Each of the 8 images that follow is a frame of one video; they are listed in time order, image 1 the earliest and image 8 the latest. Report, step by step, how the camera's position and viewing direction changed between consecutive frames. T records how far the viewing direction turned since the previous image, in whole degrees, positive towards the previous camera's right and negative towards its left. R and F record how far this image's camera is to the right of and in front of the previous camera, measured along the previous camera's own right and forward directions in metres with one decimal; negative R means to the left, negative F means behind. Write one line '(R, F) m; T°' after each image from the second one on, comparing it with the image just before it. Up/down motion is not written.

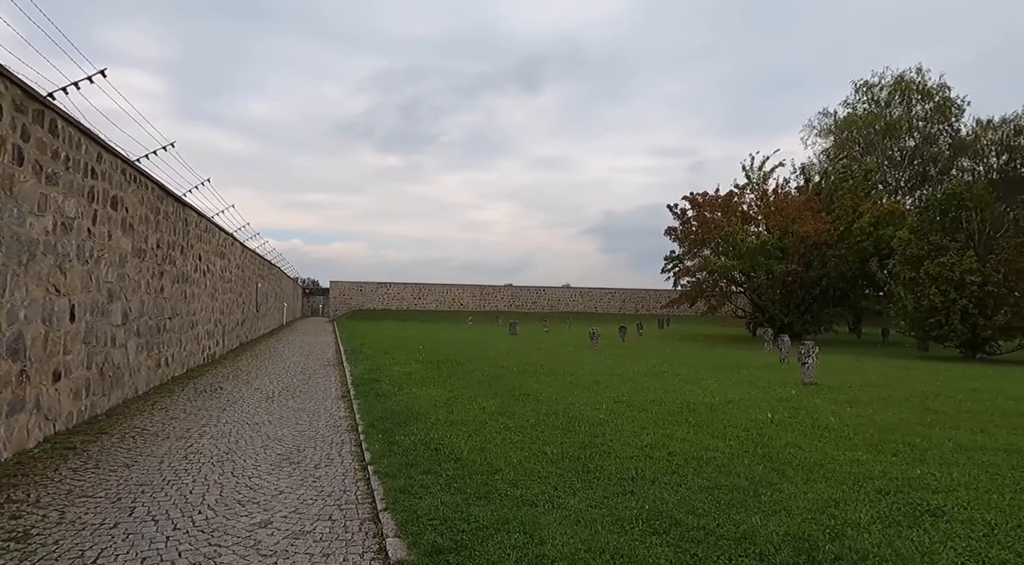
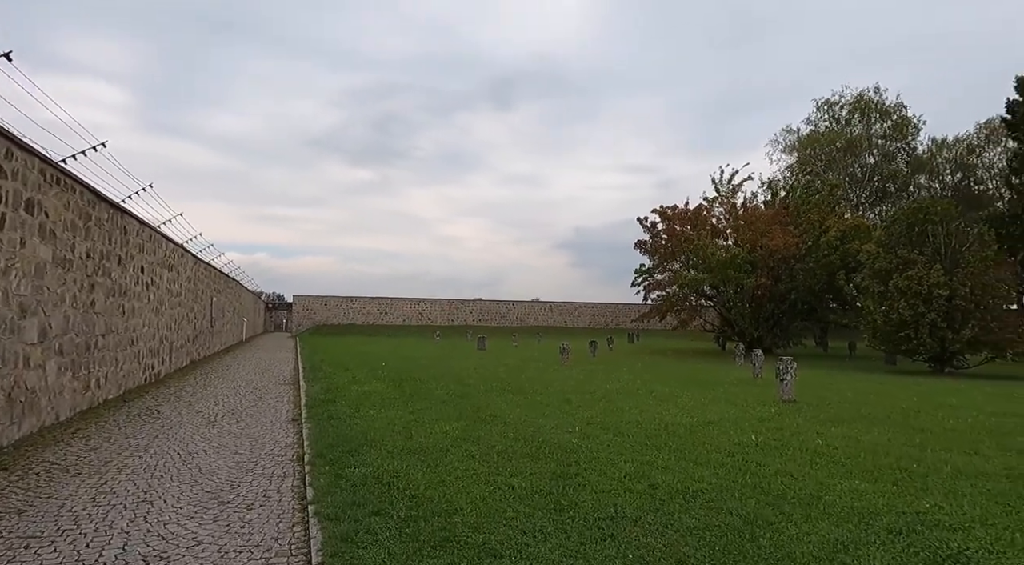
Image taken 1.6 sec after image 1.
(+0.1, +0.6) m; +3°
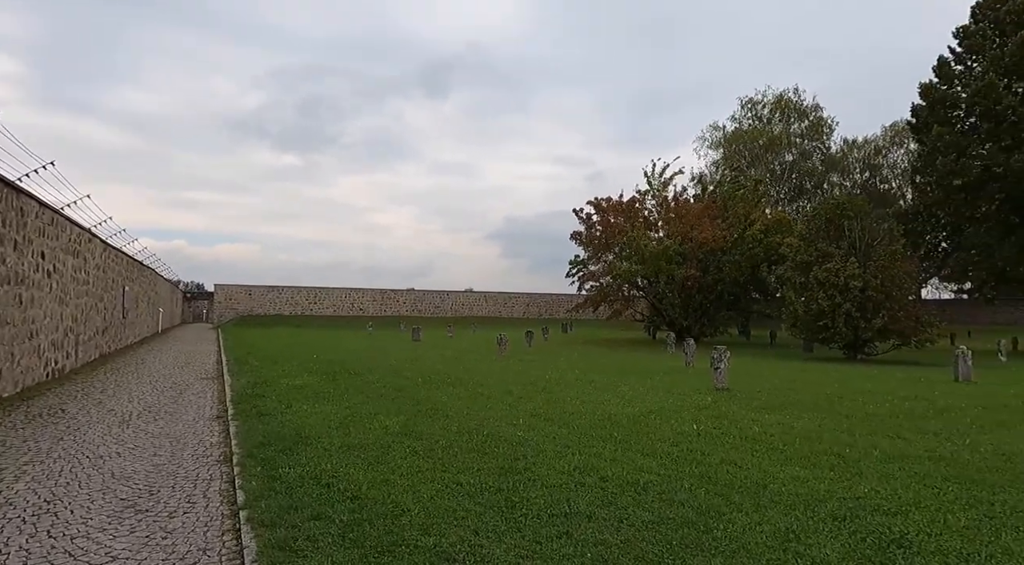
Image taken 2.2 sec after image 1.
(-0.1, +0.2) m; +6°
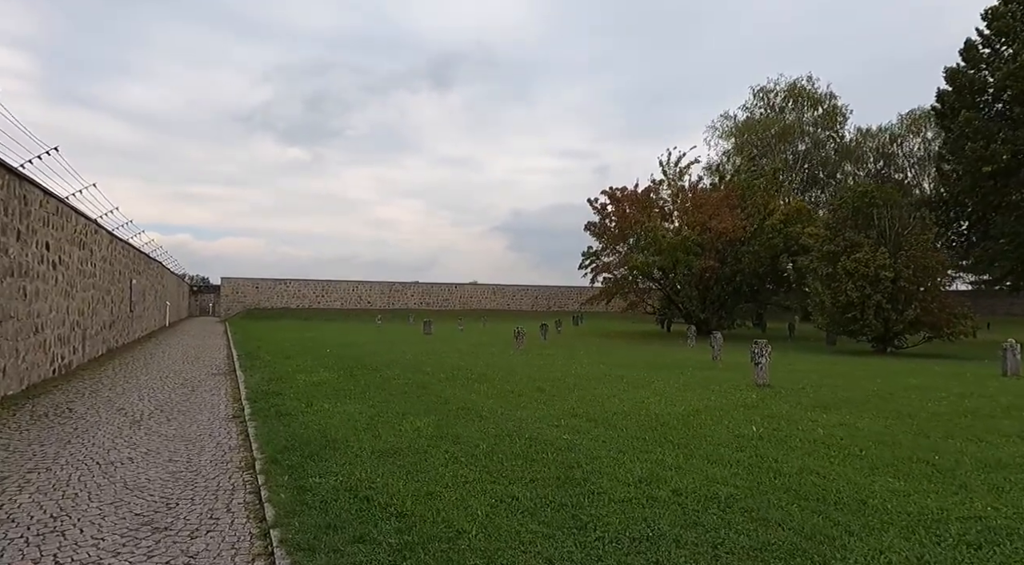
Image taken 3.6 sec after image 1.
(-0.4, +0.6) m; 0°
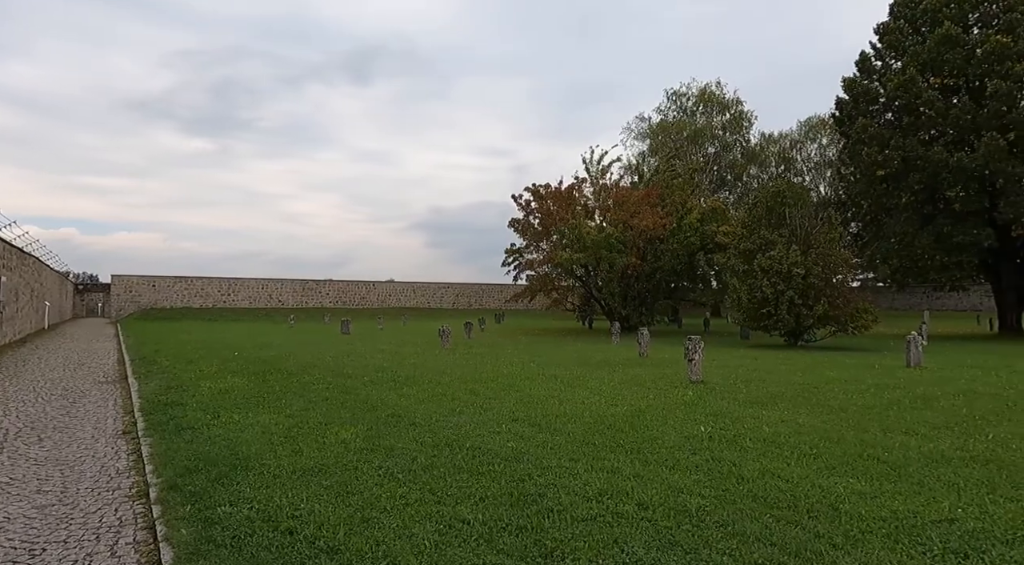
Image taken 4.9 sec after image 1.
(-0.2, +0.5) m; +8°
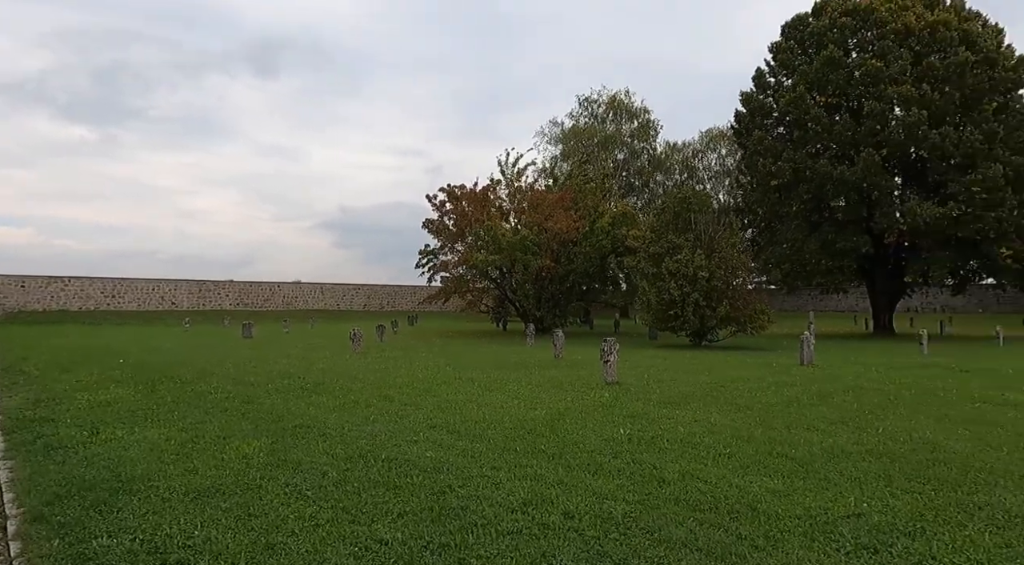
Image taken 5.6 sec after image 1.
(-0.1, +0.2) m; +8°
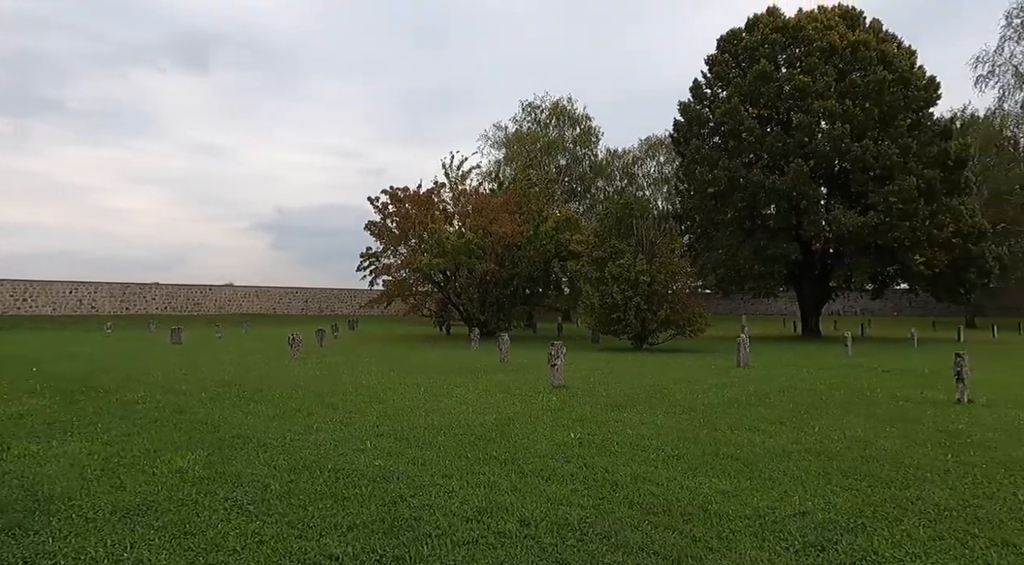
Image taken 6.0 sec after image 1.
(-0.1, +0.1) m; +5°
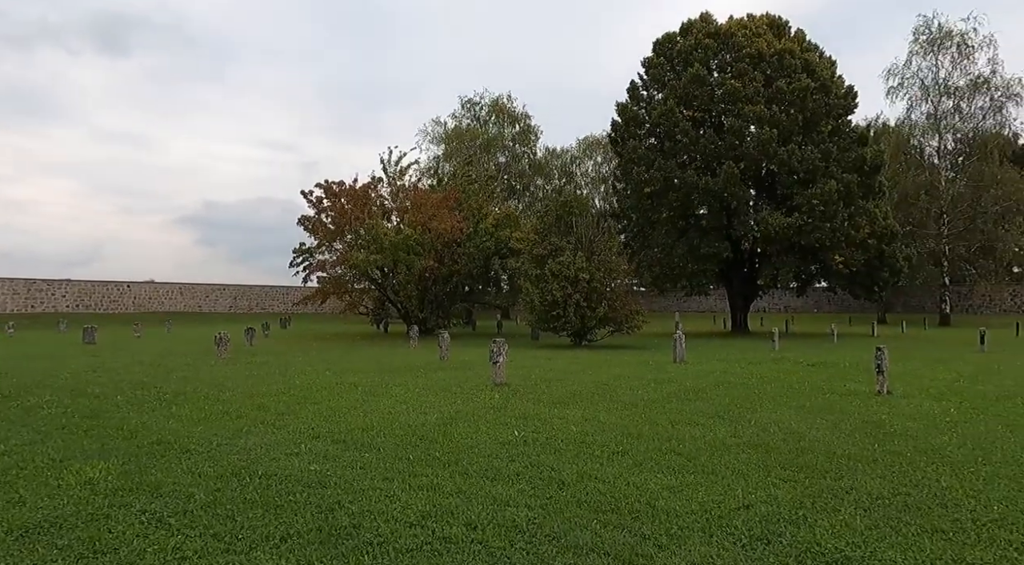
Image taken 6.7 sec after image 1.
(0.0, +0.1) m; +6°
